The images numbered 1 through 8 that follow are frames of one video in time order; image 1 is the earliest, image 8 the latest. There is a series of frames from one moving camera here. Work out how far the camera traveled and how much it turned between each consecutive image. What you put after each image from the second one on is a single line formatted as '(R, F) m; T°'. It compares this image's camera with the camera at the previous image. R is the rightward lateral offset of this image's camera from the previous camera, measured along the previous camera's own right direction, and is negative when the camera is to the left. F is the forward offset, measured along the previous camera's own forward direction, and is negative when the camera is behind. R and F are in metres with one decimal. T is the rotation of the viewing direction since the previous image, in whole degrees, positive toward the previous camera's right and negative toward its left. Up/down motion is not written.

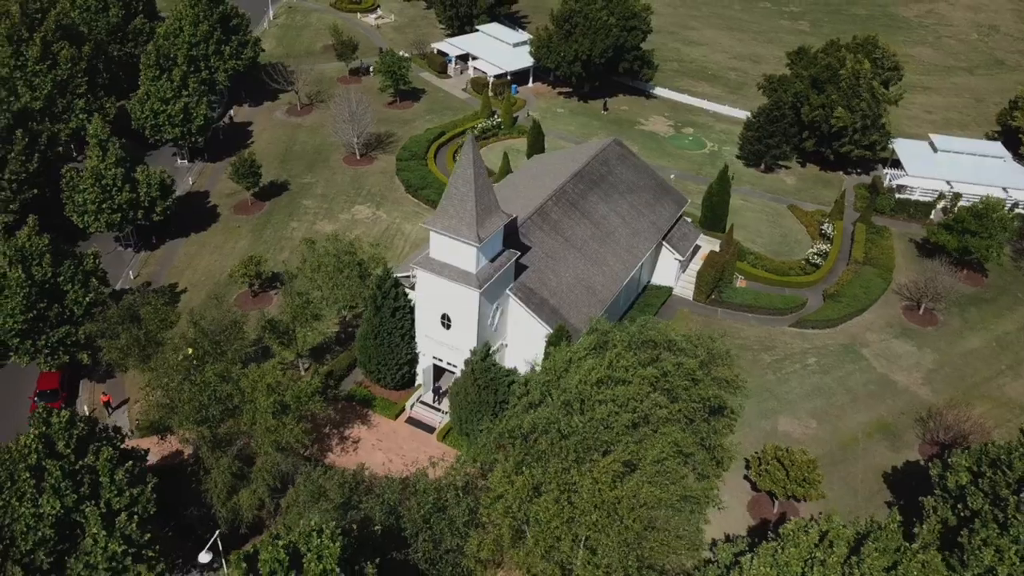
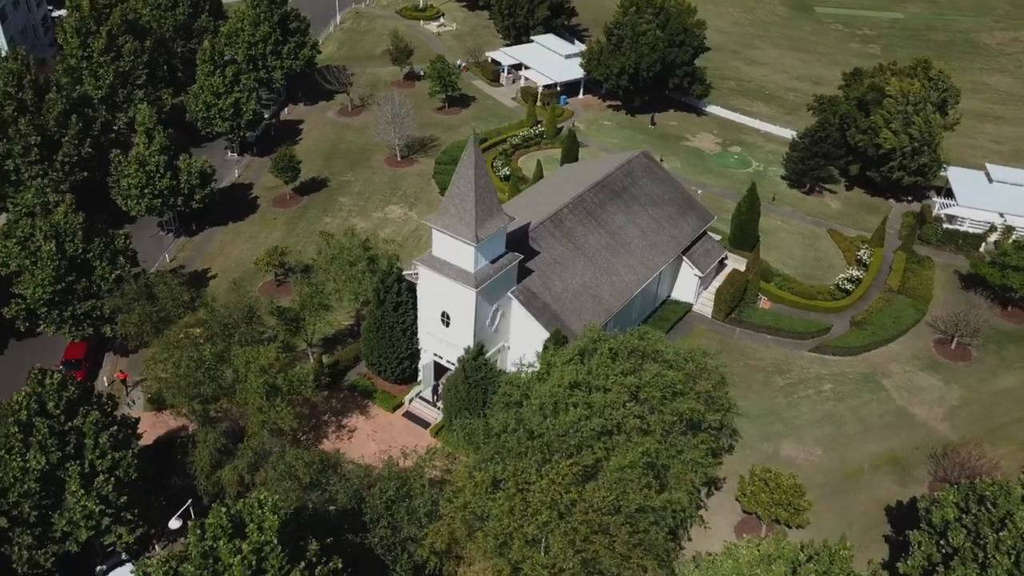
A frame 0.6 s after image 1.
(+3.6, -0.2) m; -5°
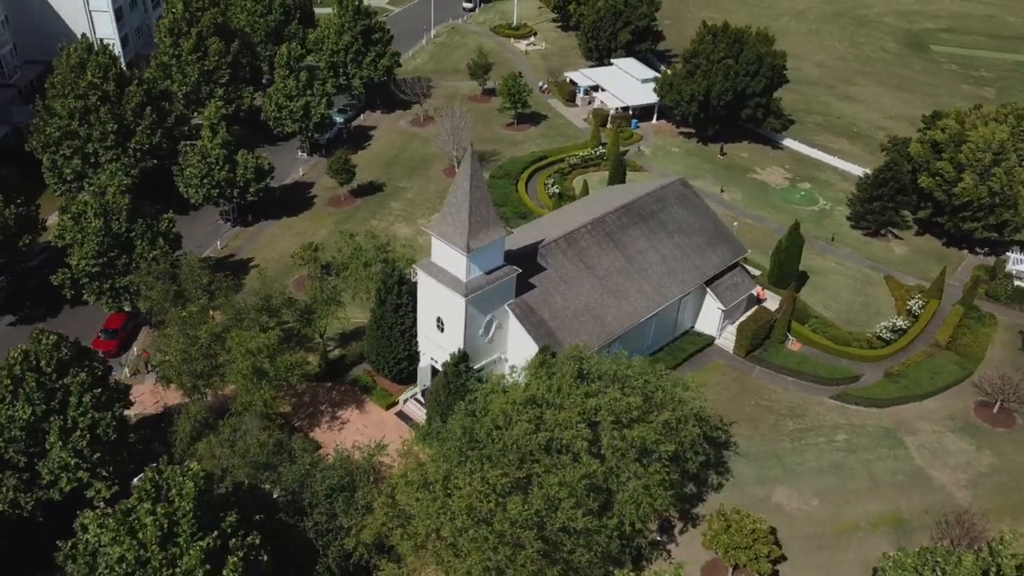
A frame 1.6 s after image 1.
(+6.0, -0.1) m; -8°
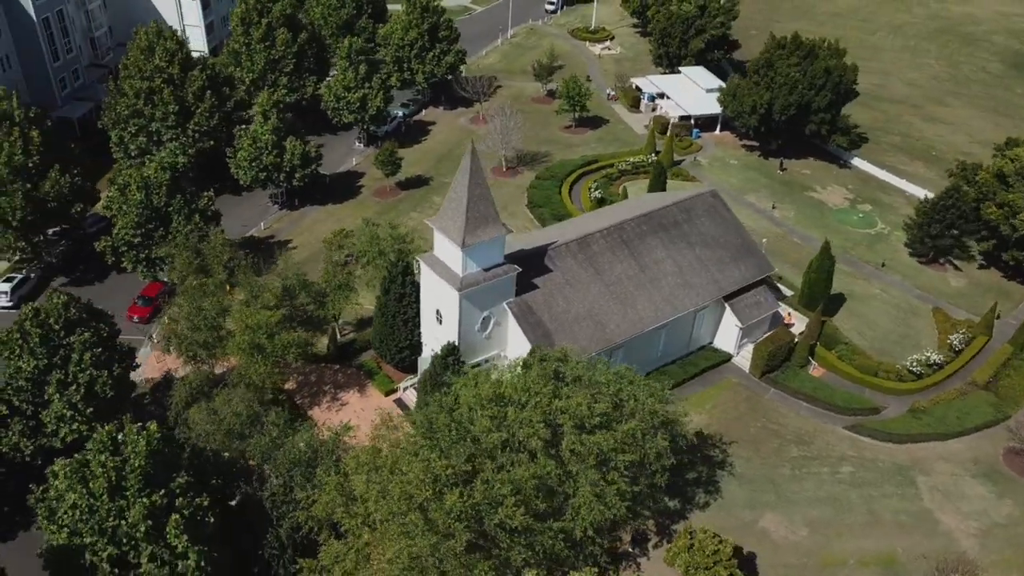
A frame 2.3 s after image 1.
(+5.0, 0.0) m; -7°
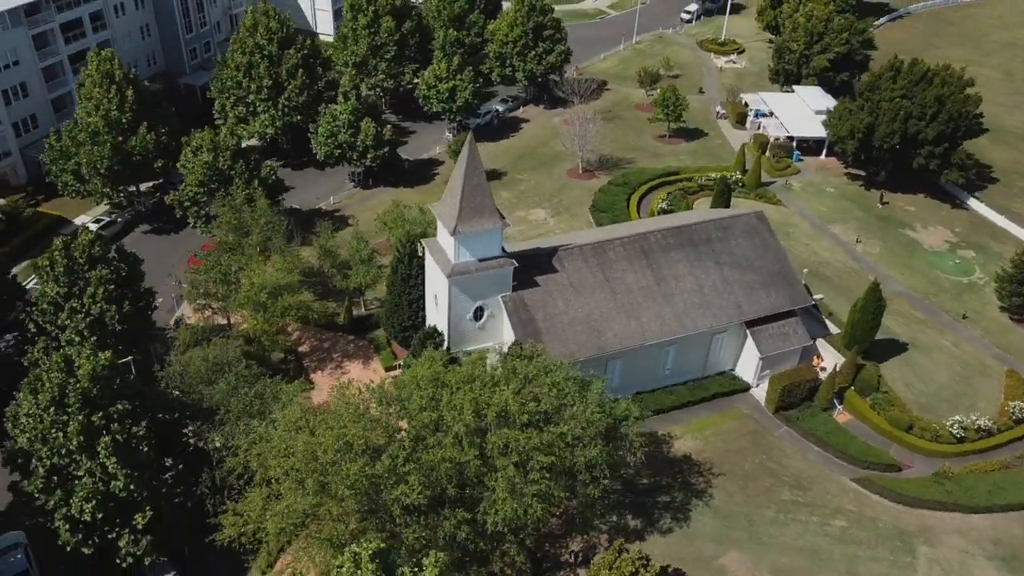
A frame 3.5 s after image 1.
(+8.5, +0.6) m; -11°
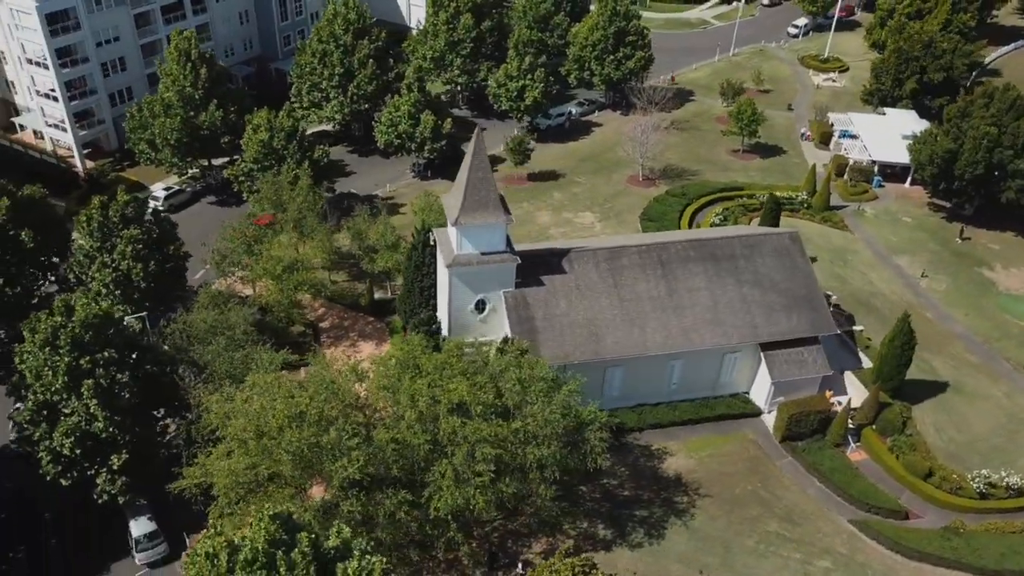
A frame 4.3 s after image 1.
(+6.1, +0.3) m; -8°
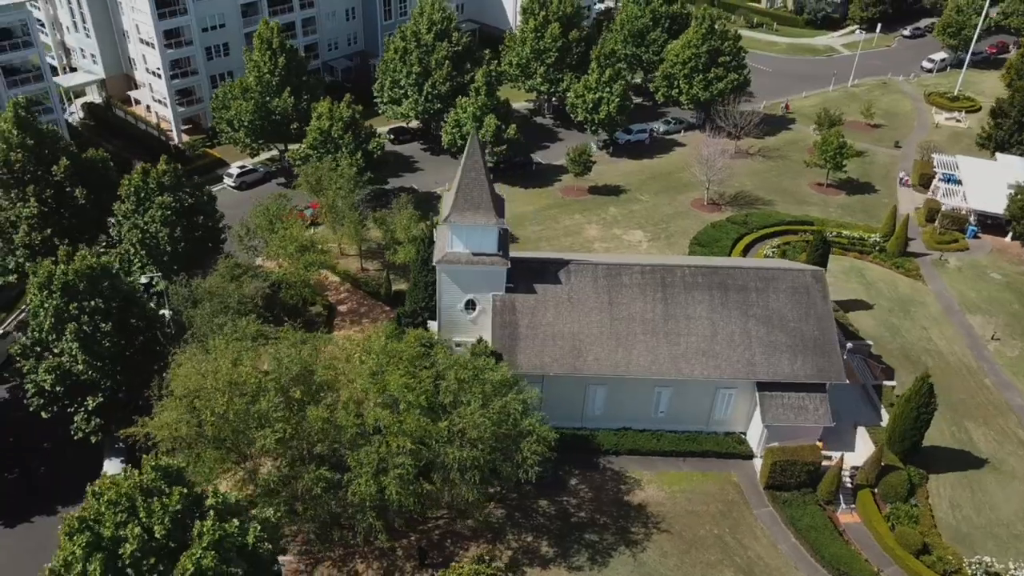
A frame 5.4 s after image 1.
(+8.1, +0.8) m; -10°
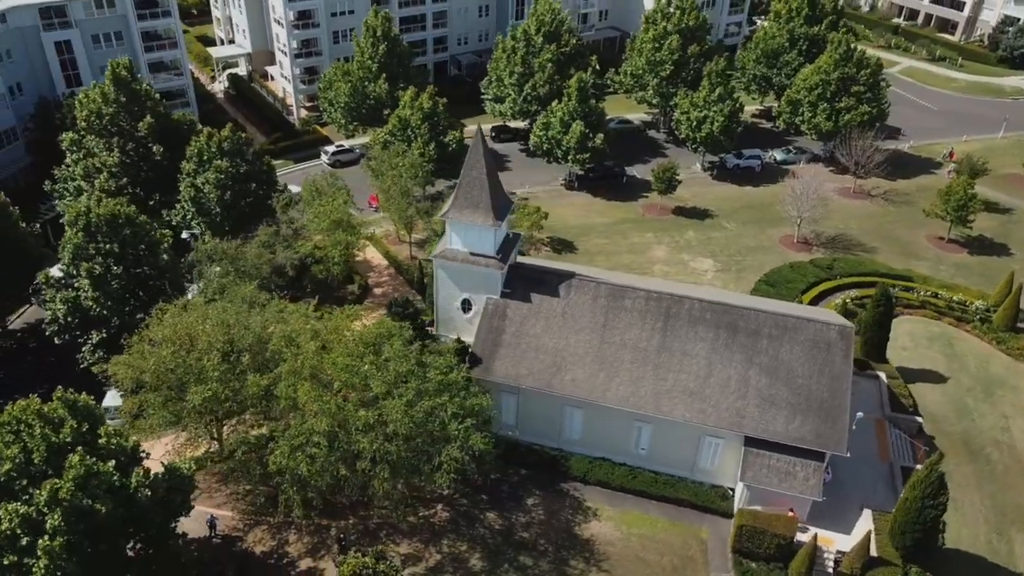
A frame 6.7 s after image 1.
(+9.7, +2.1) m; -13°
